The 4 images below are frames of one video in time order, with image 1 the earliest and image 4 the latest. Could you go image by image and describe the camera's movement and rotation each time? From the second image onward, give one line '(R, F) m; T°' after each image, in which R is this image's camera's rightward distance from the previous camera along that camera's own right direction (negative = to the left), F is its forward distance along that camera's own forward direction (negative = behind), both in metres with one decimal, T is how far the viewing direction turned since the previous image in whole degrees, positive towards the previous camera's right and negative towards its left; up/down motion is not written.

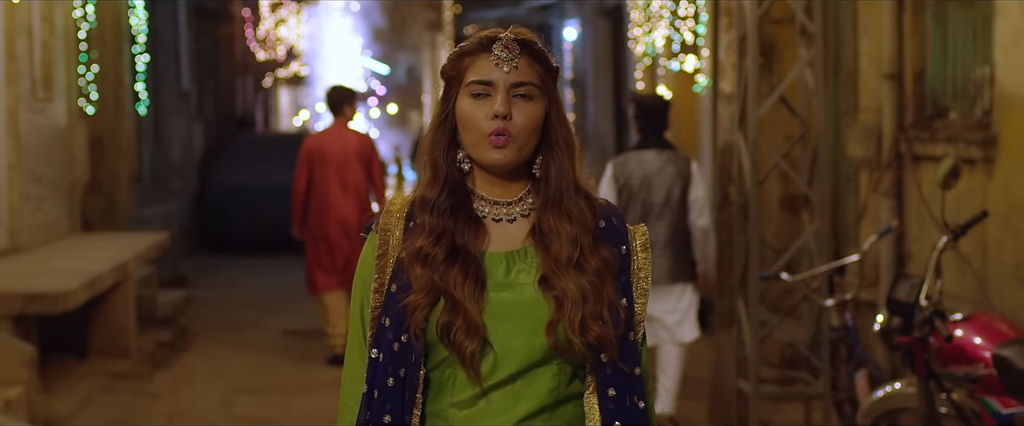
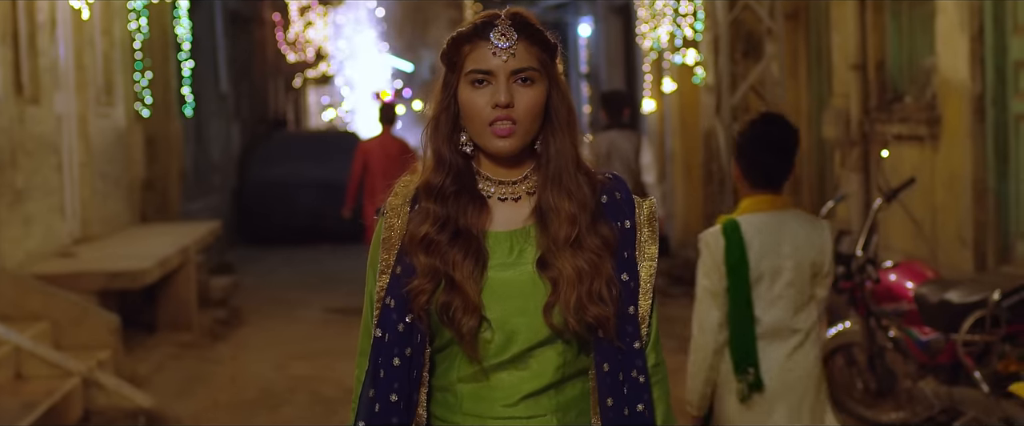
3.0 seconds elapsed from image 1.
(+0.1, -1.2) m; -1°
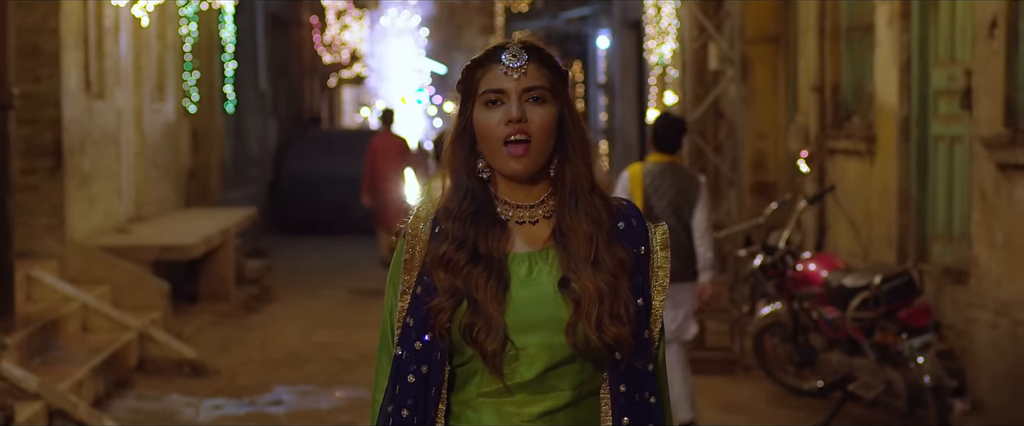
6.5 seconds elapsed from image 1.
(+0.3, -1.5) m; -1°
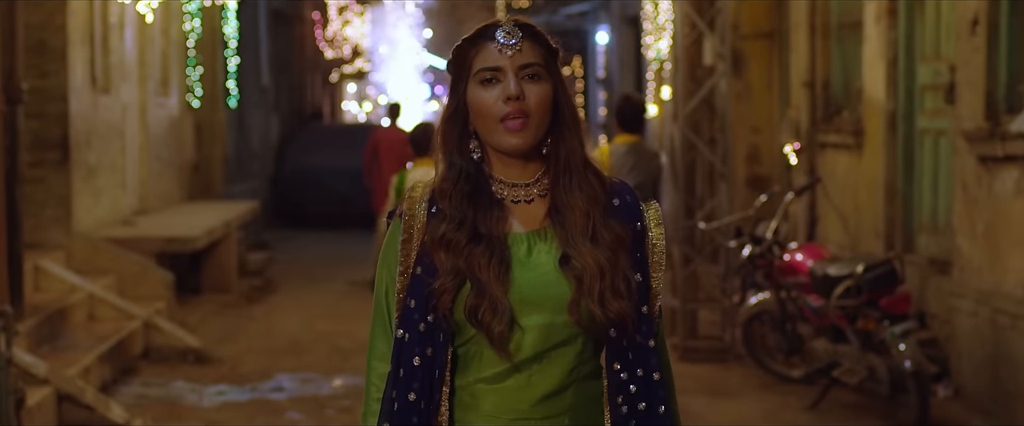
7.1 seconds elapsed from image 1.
(0.0, -0.2) m; 0°
